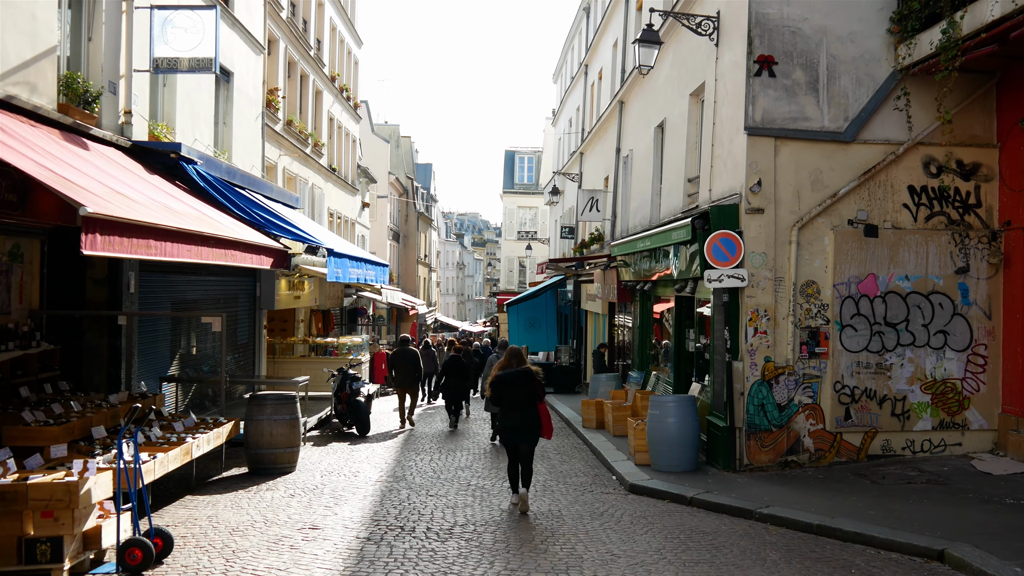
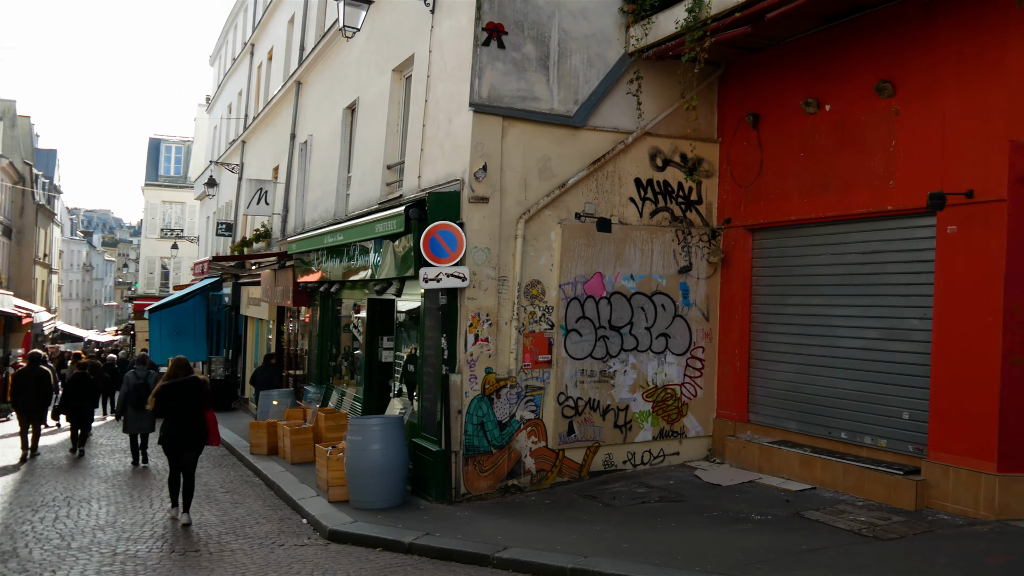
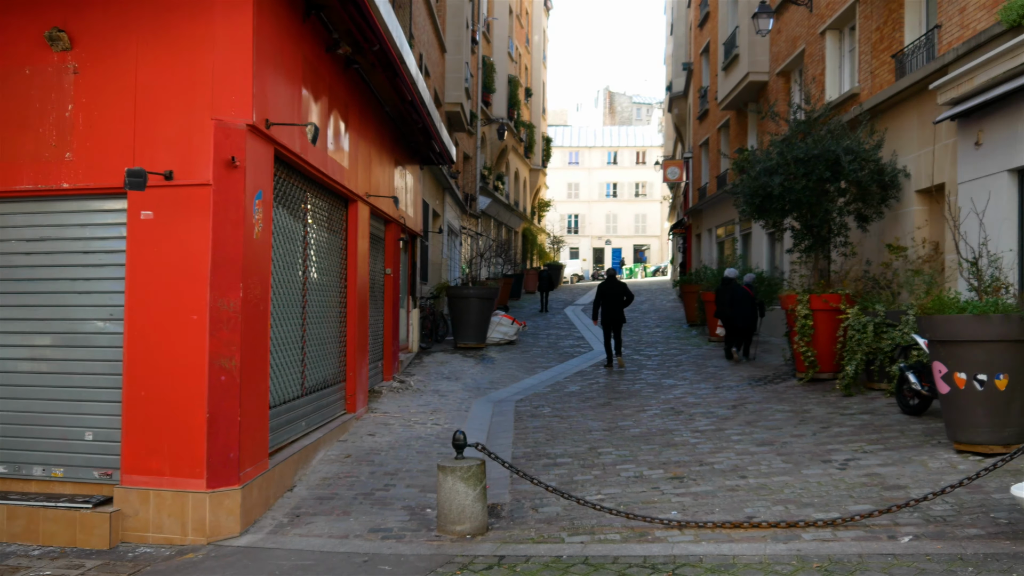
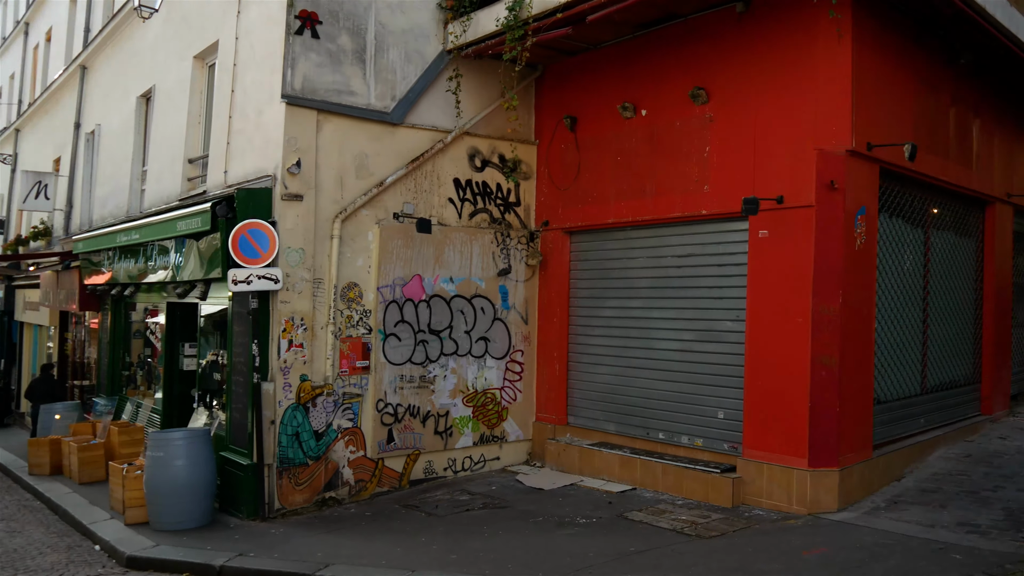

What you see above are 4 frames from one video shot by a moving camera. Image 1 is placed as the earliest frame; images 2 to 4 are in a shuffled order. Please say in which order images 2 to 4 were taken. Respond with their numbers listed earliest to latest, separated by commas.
2, 4, 3
